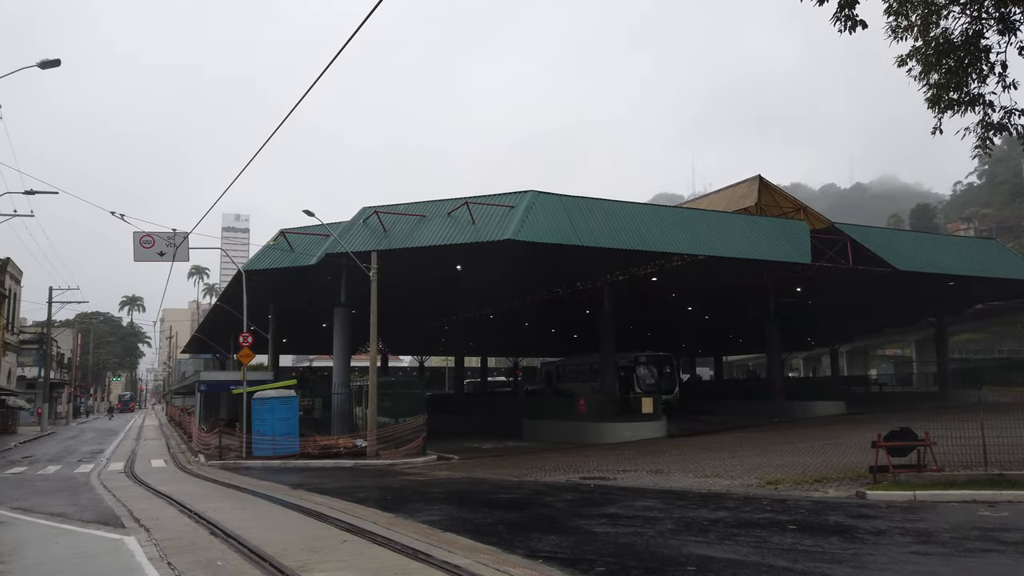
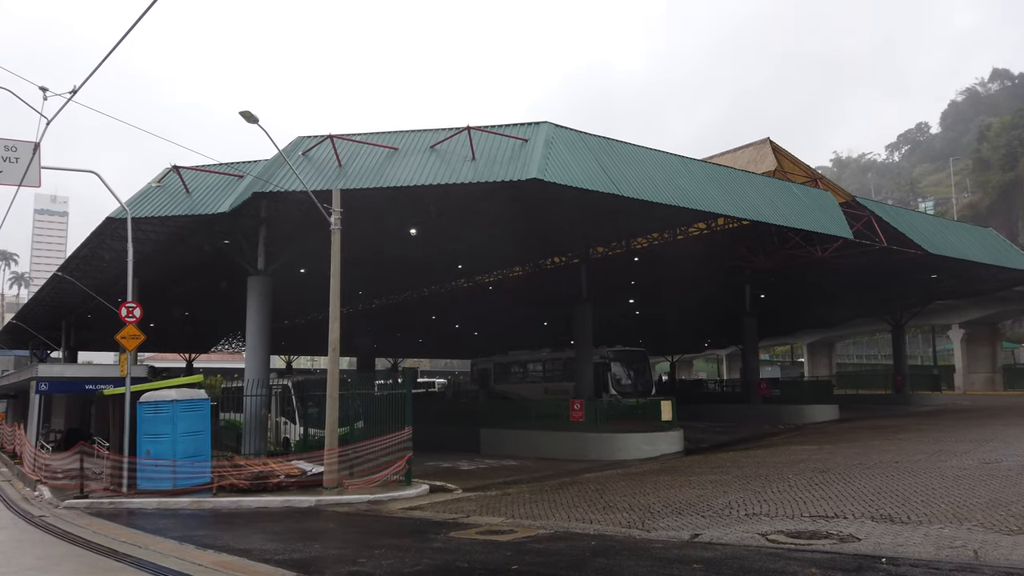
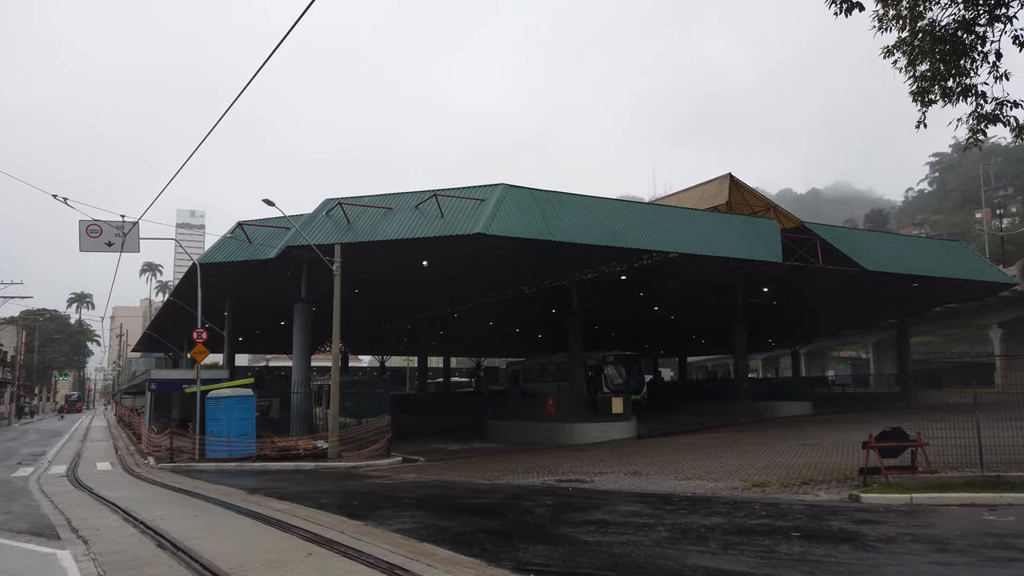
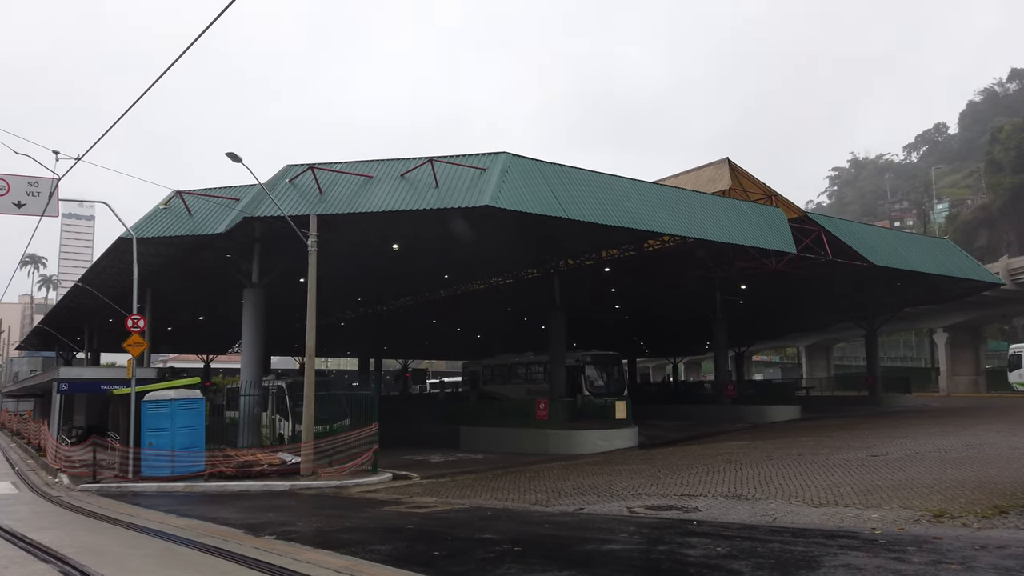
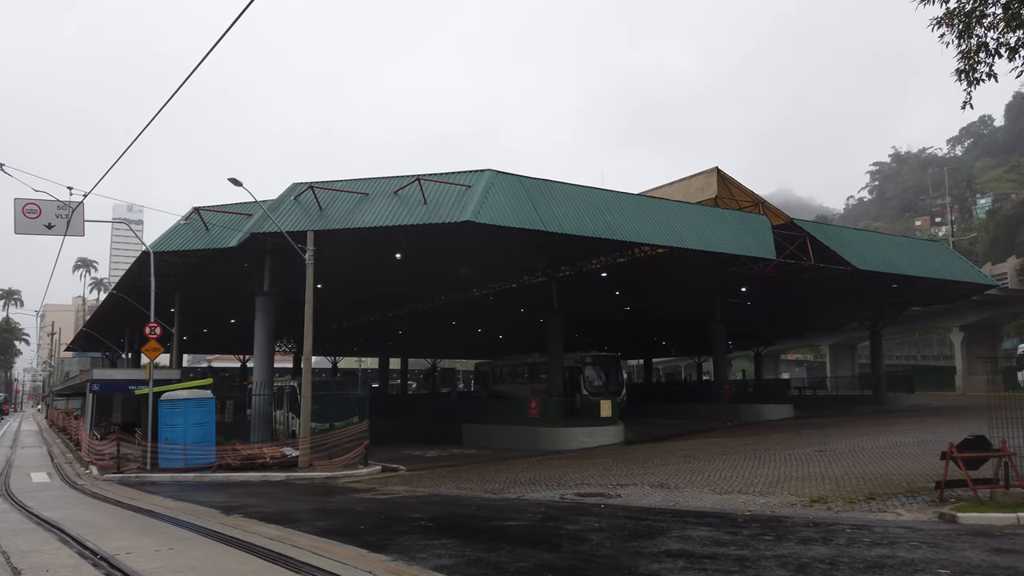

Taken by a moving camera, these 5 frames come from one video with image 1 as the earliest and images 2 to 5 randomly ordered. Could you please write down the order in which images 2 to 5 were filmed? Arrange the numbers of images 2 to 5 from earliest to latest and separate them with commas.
3, 5, 4, 2
